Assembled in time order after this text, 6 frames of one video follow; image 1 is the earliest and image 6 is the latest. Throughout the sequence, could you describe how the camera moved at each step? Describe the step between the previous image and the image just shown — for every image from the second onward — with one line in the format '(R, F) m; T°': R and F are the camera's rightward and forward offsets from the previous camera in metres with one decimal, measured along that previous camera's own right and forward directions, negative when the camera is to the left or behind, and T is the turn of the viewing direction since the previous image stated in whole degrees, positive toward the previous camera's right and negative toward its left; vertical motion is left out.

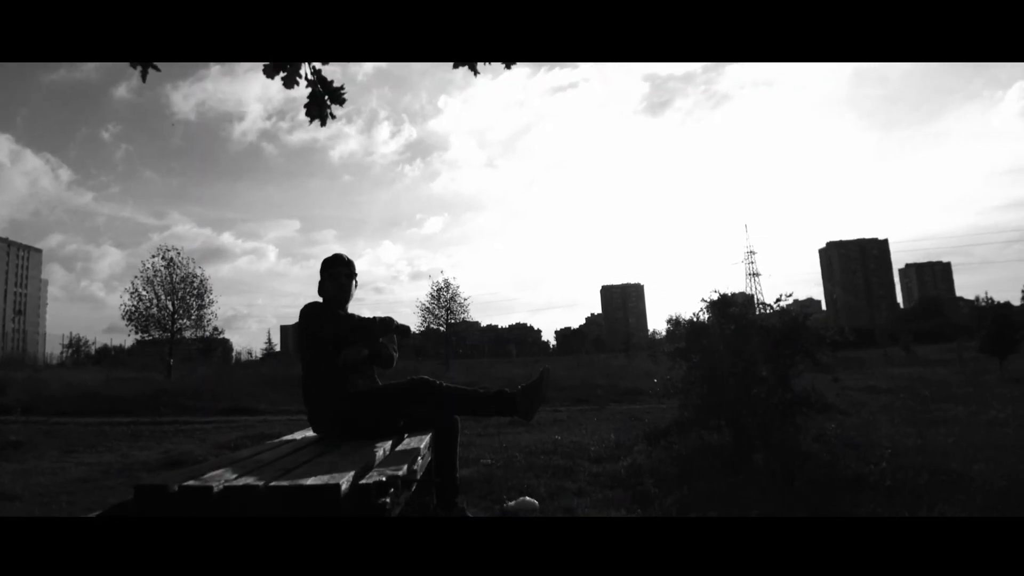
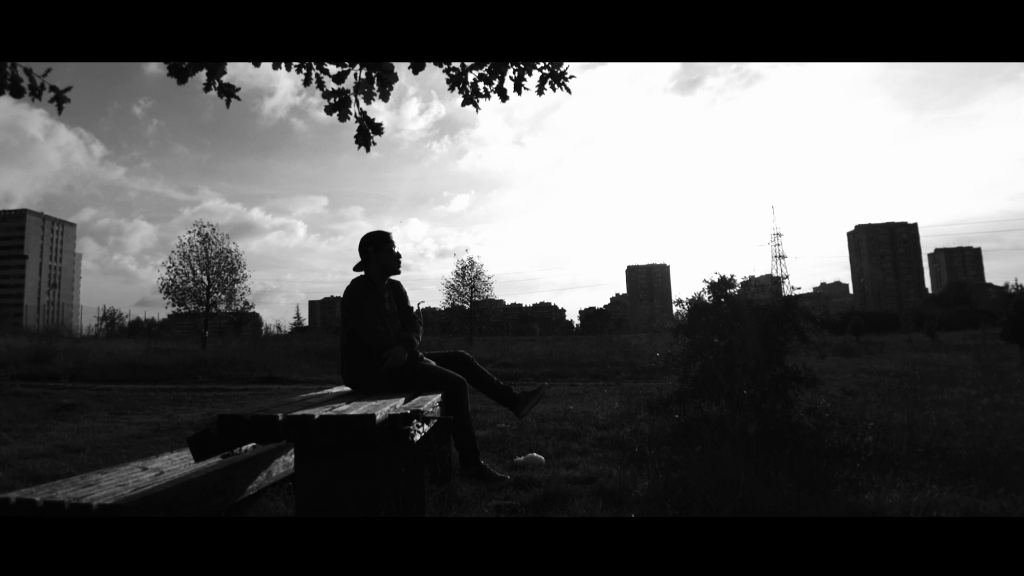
(+0.1, -0.7) m; -2°
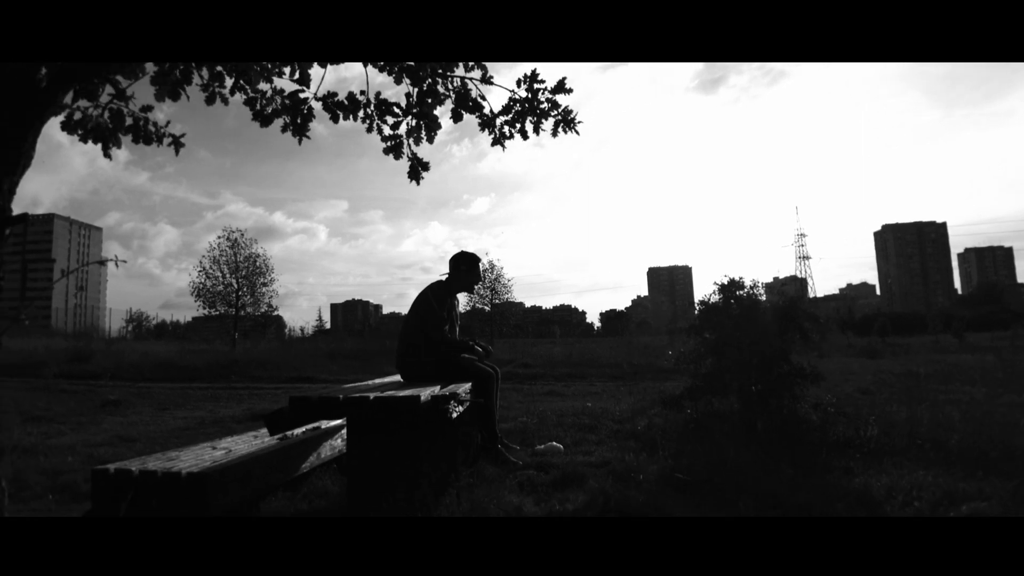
(0.0, -0.6) m; -2°
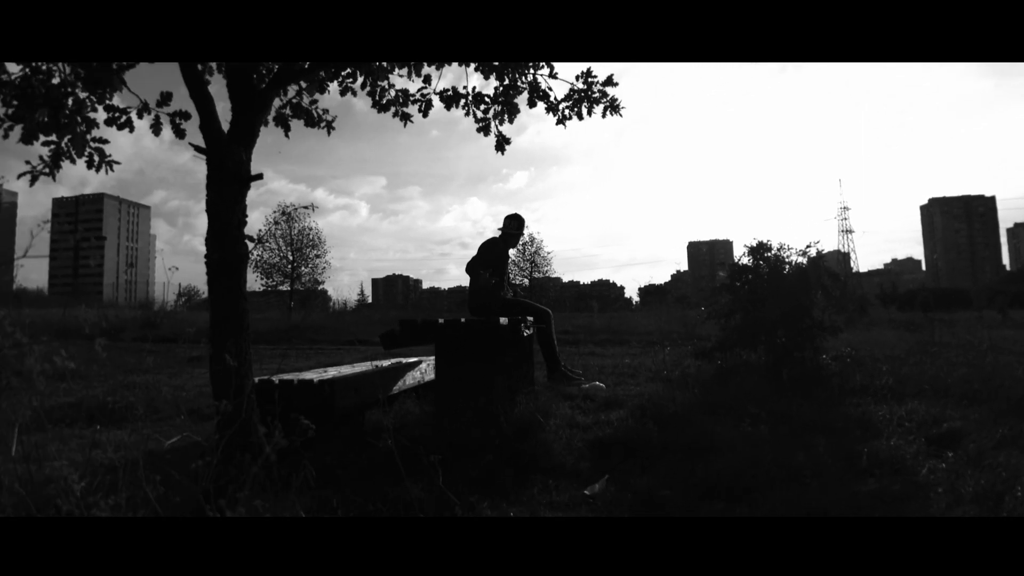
(-0.1, -1.1) m; -3°
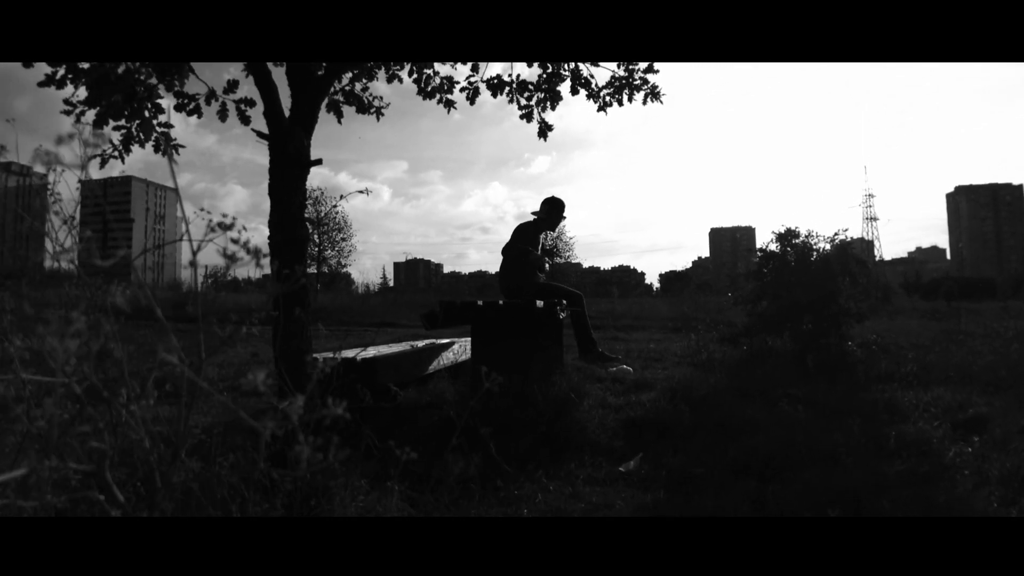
(-0.1, -0.2) m; -2°
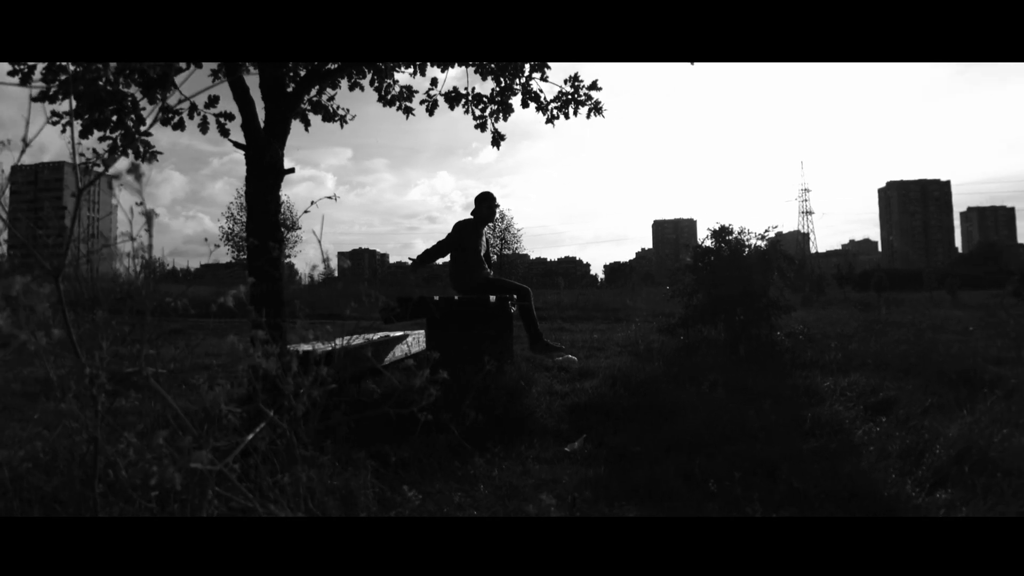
(-0.1, -0.4) m; +5°
